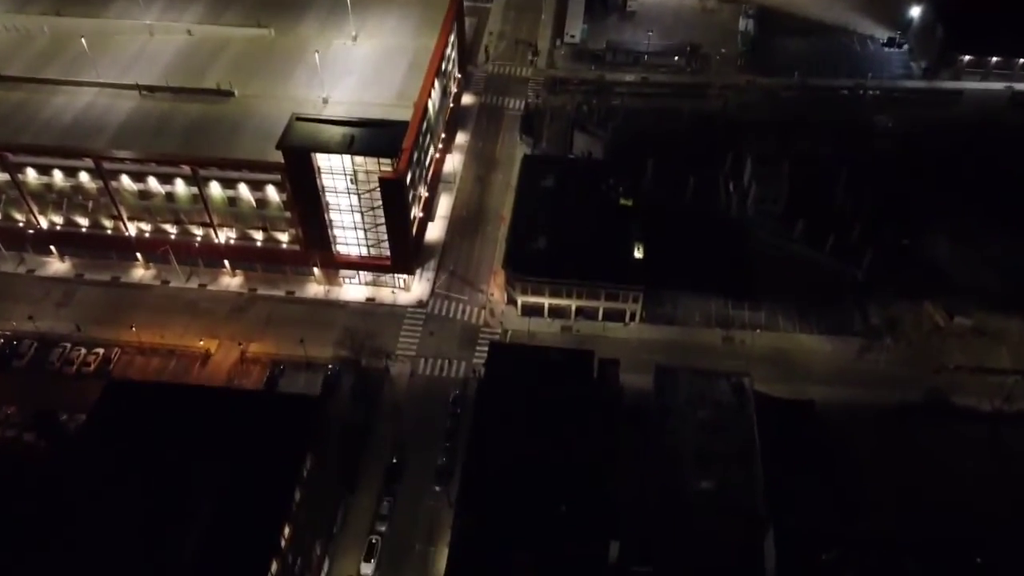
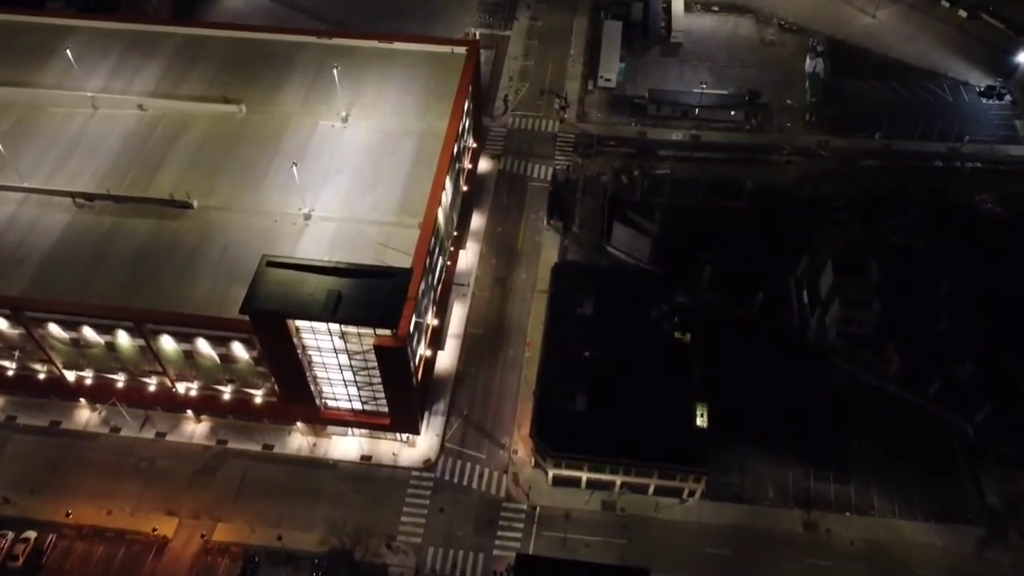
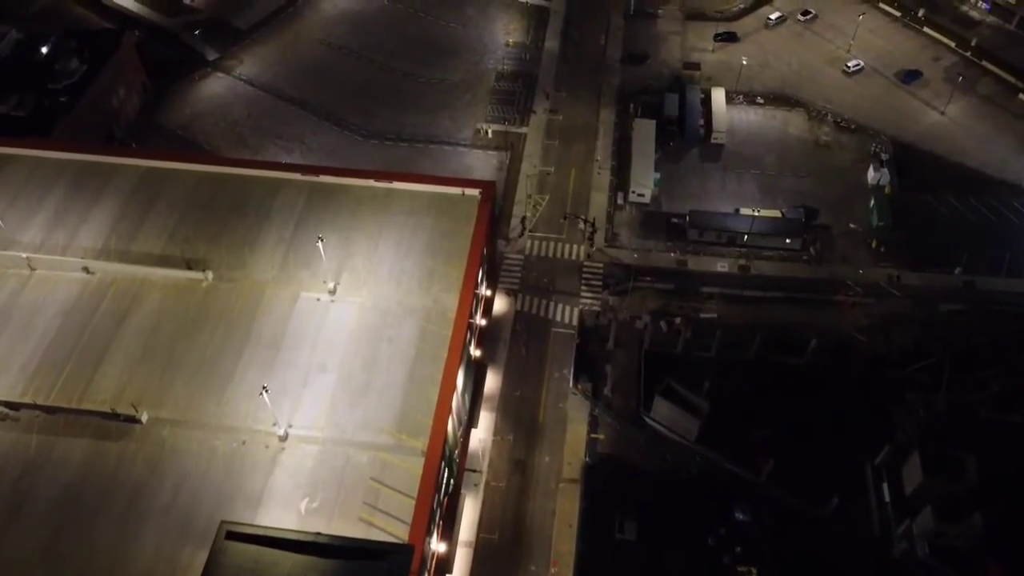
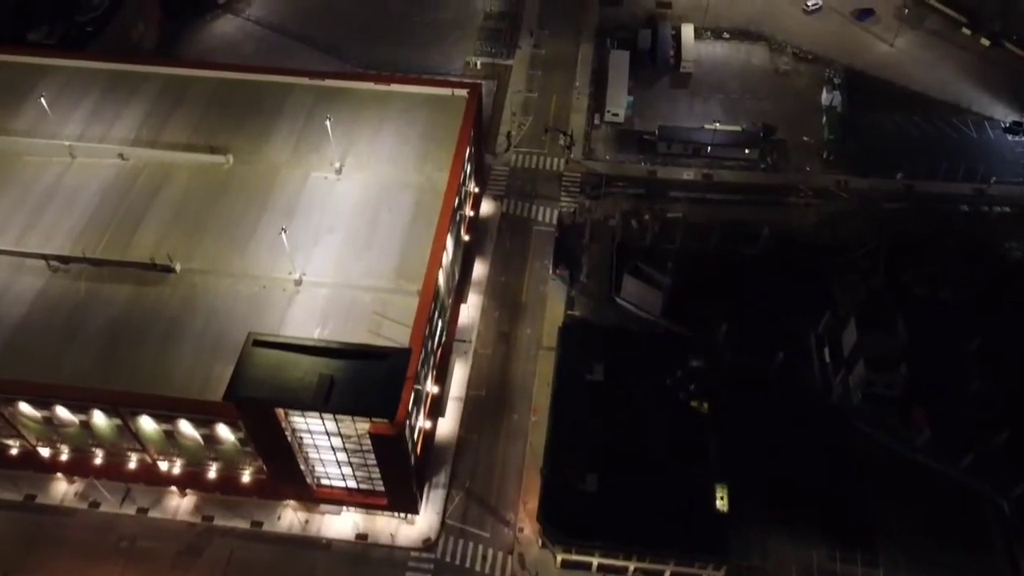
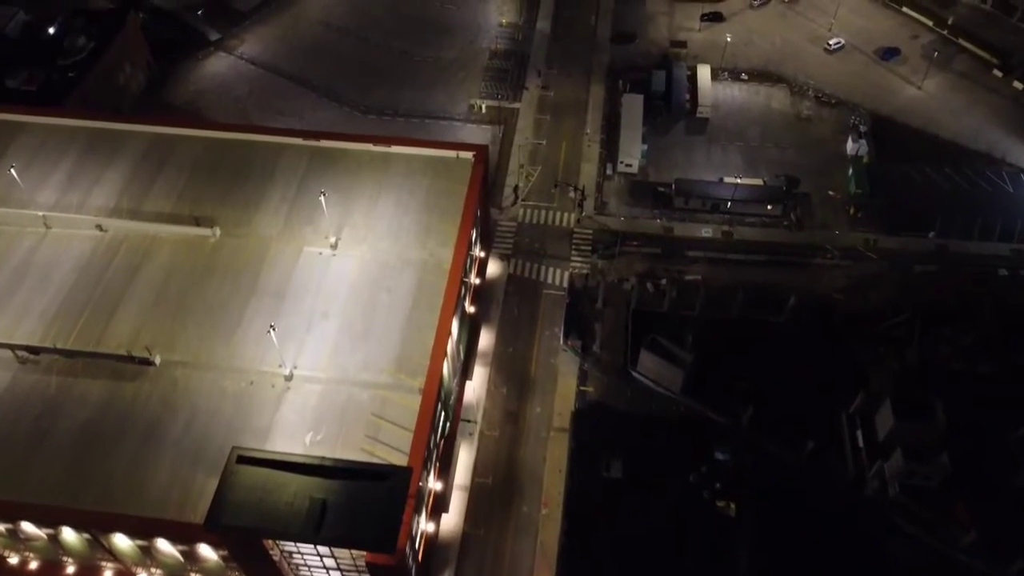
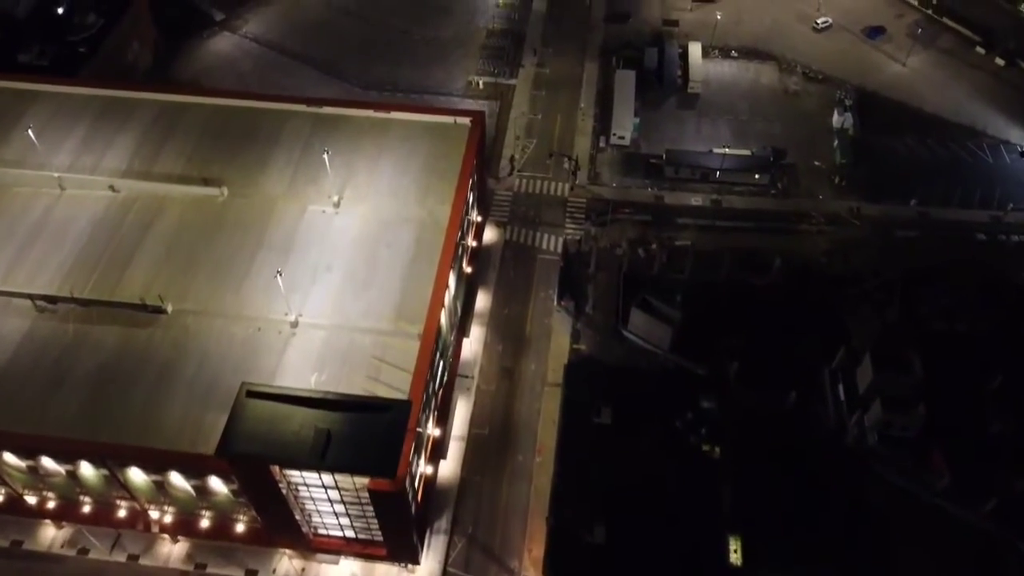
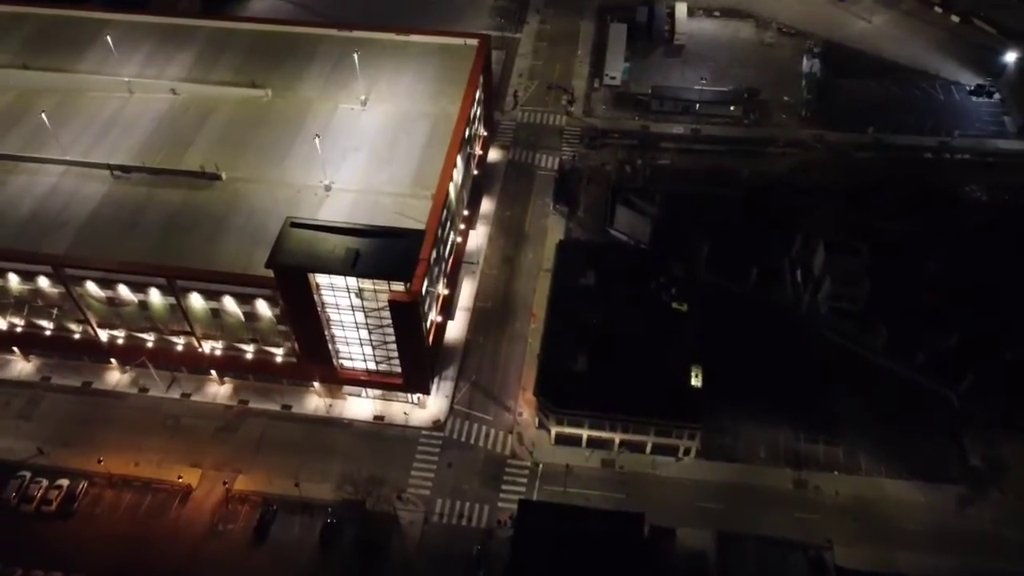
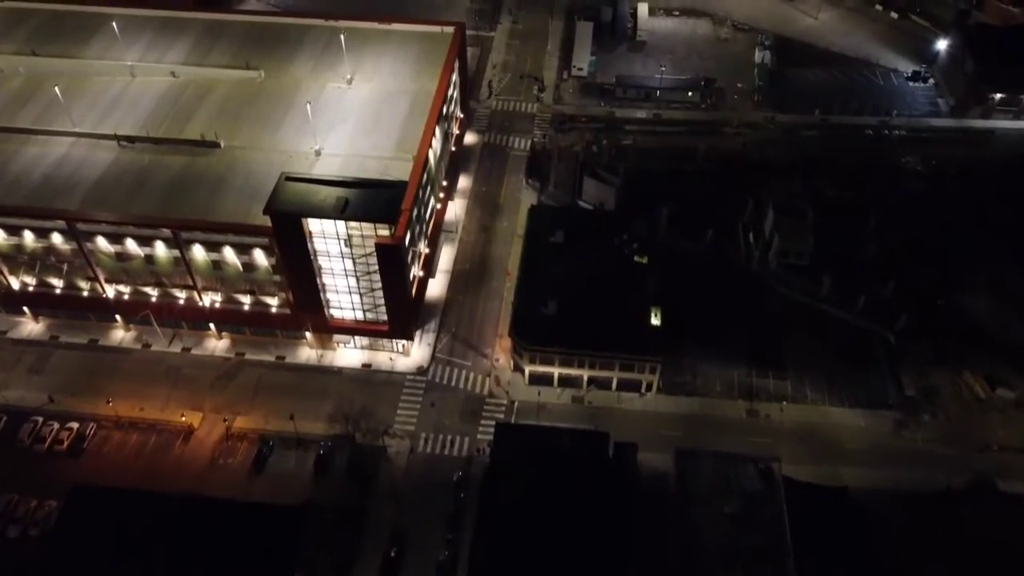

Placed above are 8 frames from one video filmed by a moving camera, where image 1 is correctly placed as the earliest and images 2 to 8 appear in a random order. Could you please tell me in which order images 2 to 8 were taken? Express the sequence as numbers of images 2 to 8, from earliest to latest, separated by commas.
8, 7, 2, 4, 6, 5, 3
